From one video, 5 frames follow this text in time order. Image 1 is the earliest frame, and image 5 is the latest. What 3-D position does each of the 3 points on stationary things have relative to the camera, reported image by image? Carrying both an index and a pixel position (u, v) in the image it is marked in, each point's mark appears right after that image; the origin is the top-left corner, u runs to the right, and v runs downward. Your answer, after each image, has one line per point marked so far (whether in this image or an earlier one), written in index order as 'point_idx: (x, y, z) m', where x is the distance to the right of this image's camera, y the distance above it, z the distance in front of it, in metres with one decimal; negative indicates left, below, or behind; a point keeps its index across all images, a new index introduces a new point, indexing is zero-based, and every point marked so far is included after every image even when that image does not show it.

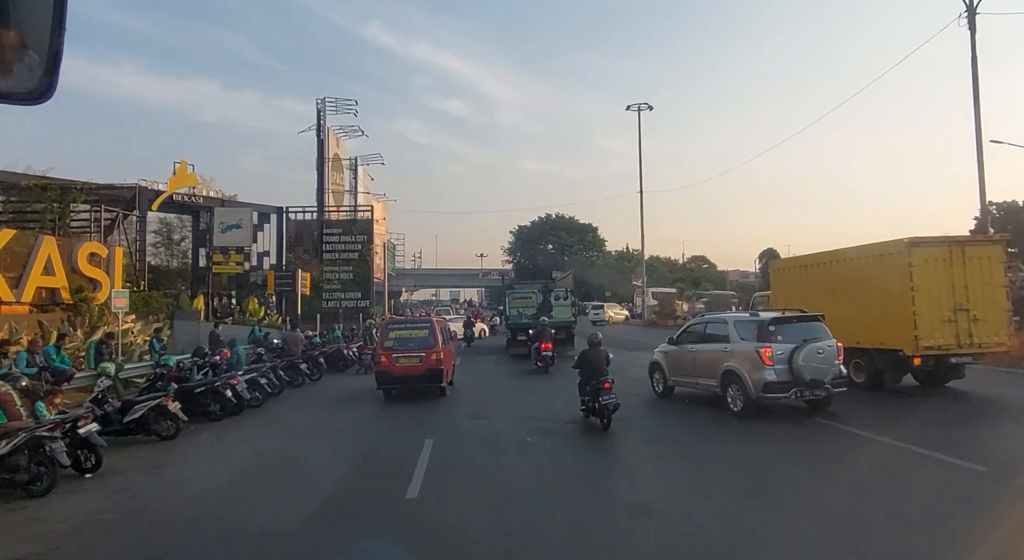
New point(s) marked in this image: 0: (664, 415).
0: (+2.8, -2.5, +12.5) m
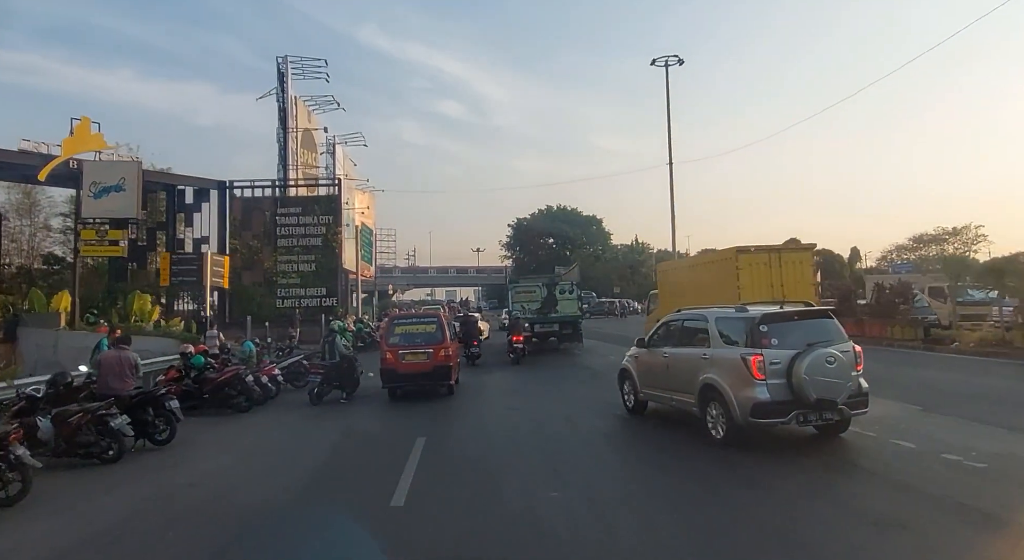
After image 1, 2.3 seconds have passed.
0: (+1.6, -2.3, +9.7) m
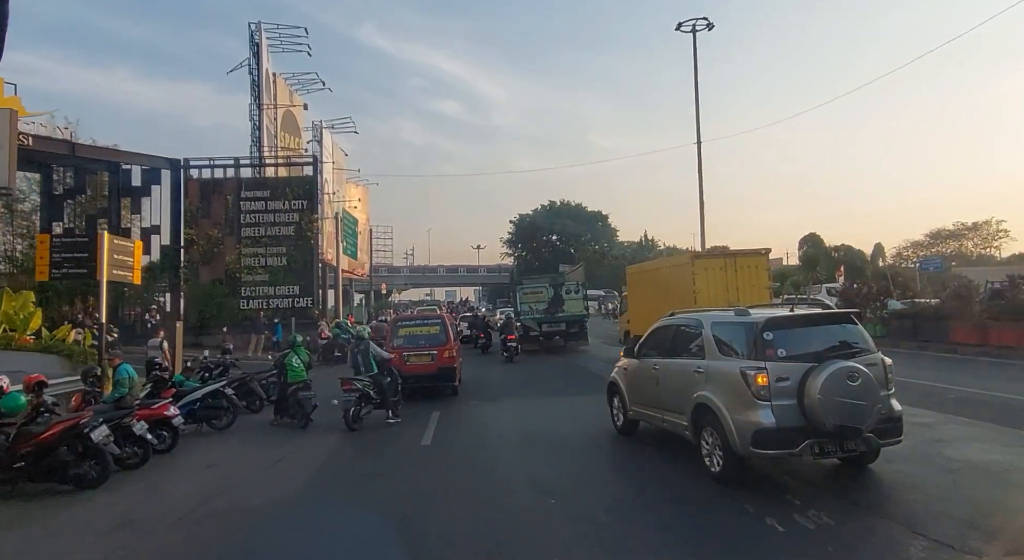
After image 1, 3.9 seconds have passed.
0: (+1.1, -2.2, +8.1) m
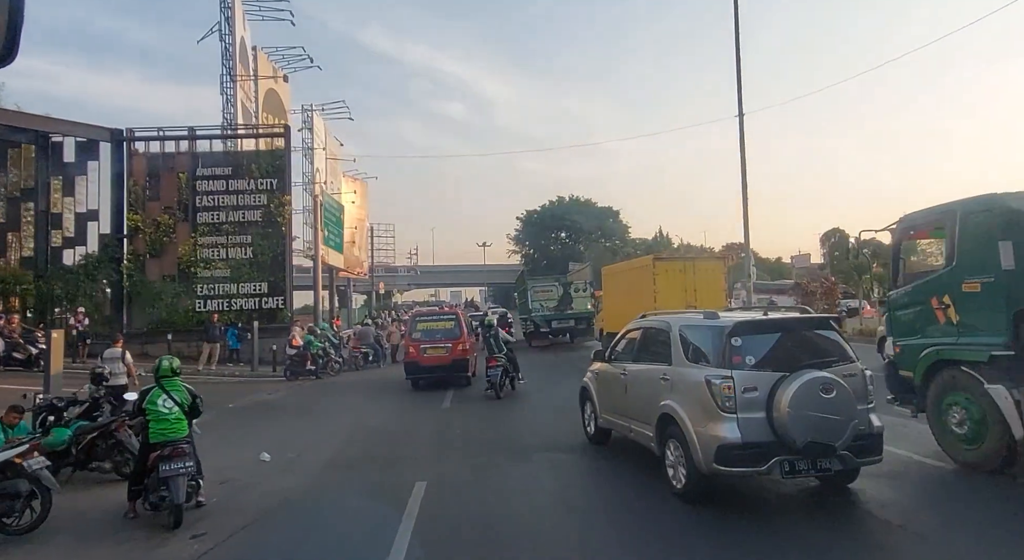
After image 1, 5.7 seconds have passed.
0: (+0.6, -2.3, +7.6) m
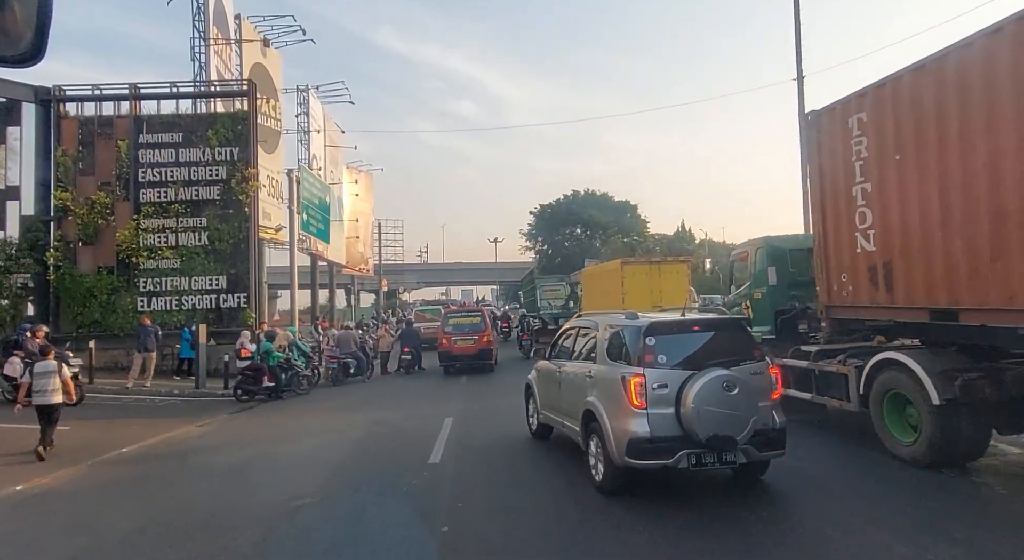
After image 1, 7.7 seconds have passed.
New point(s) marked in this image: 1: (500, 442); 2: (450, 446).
0: (0.0, -2.3, +7.9) m
1: (0.0, -2.3, +9.5) m
2: (-0.7, -2.4, +9.7) m
